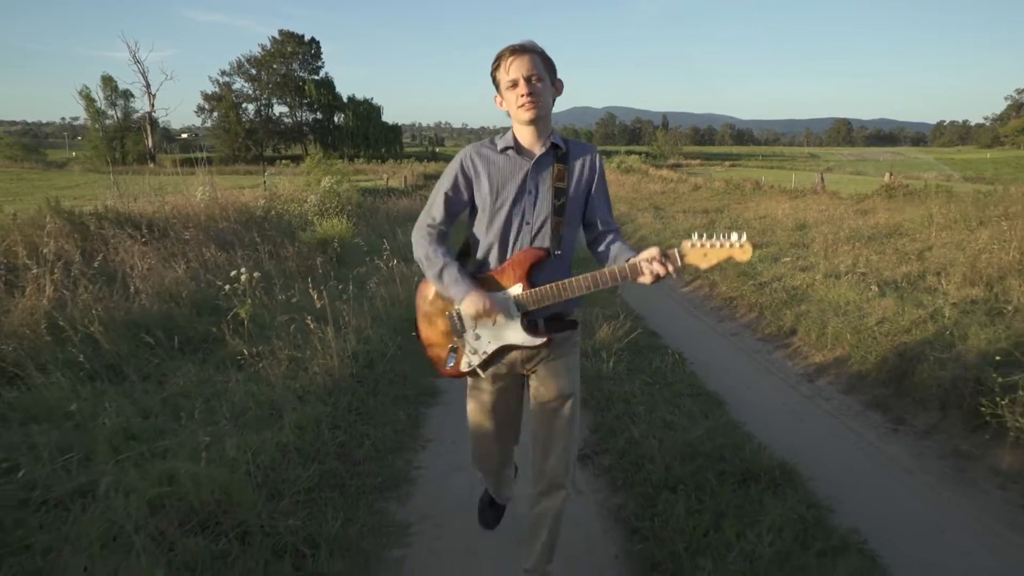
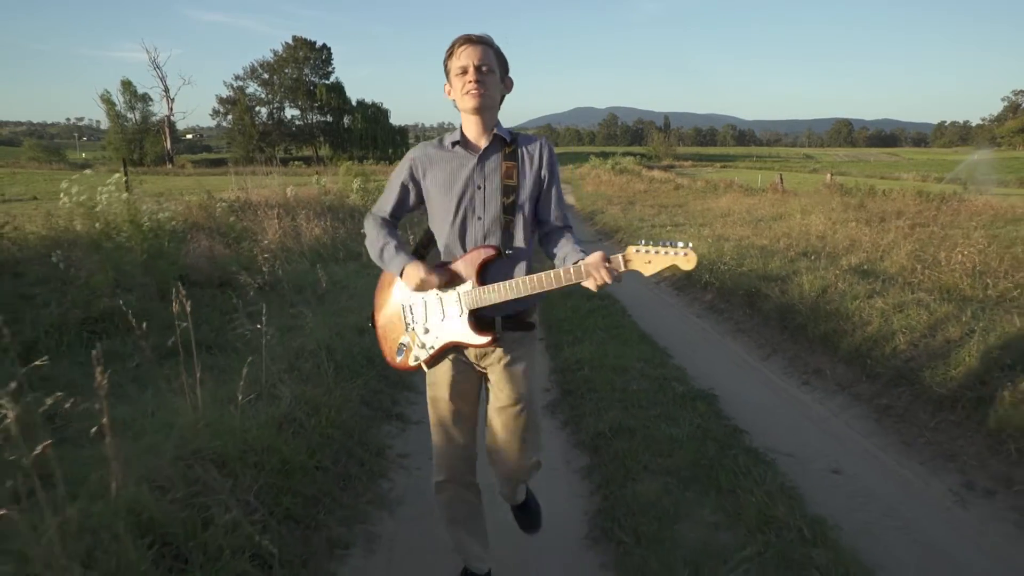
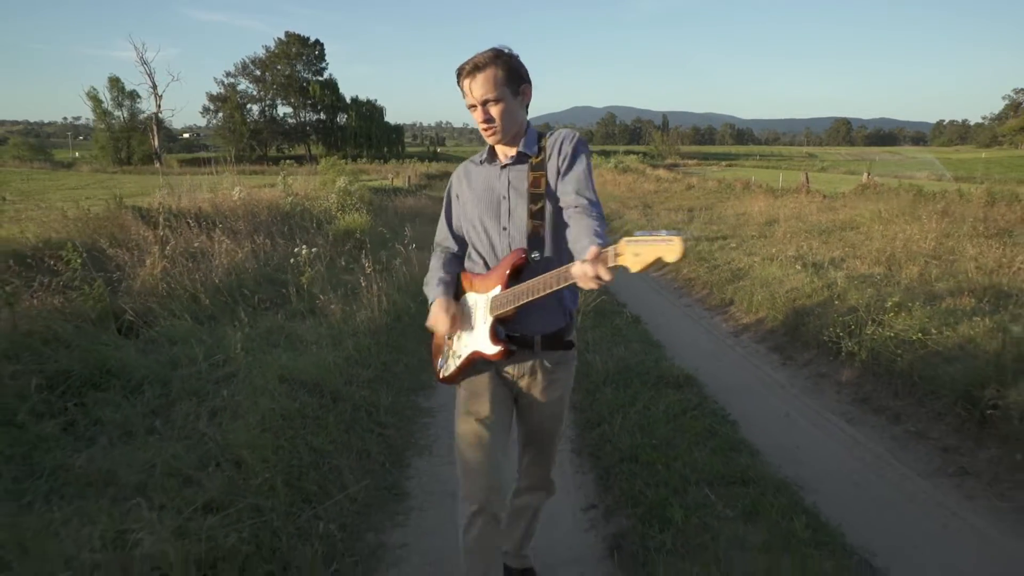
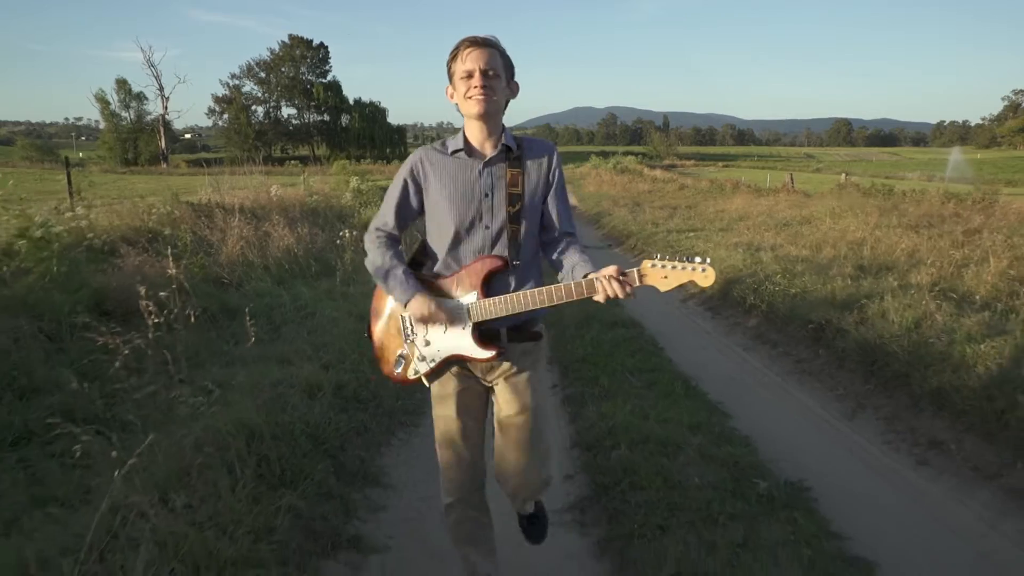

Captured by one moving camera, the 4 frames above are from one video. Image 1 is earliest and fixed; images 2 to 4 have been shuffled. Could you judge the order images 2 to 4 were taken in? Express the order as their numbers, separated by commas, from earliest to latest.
3, 4, 2
